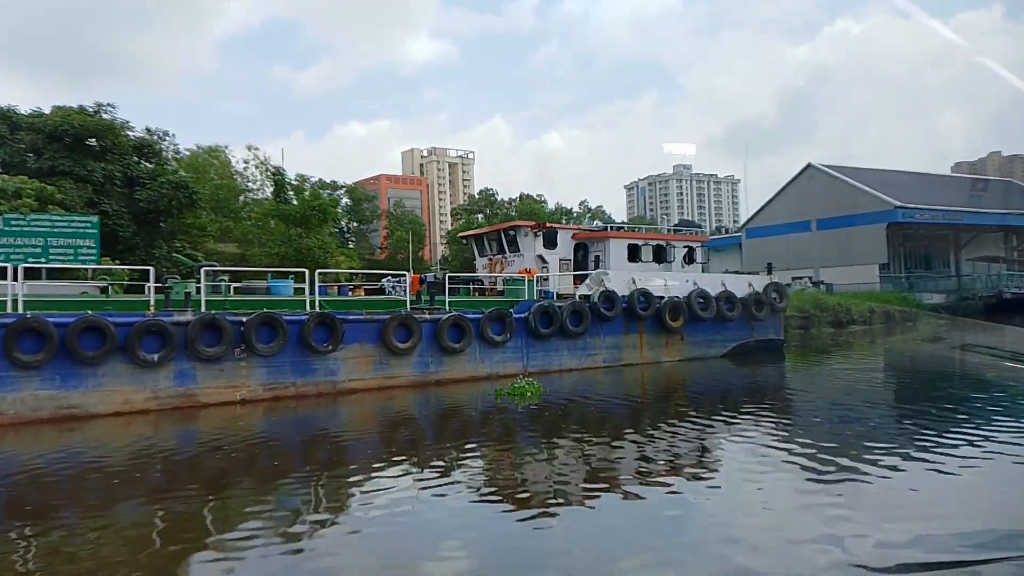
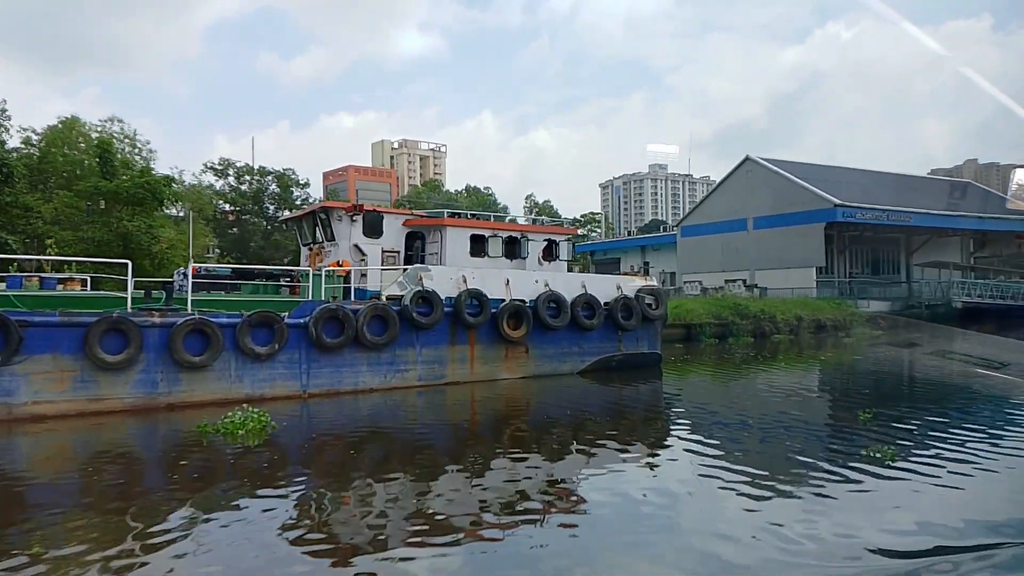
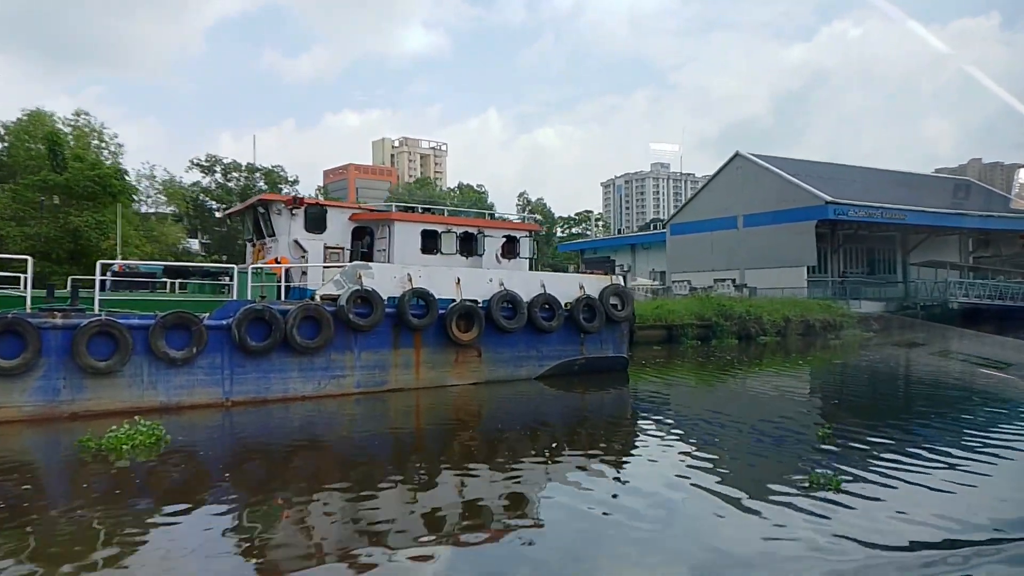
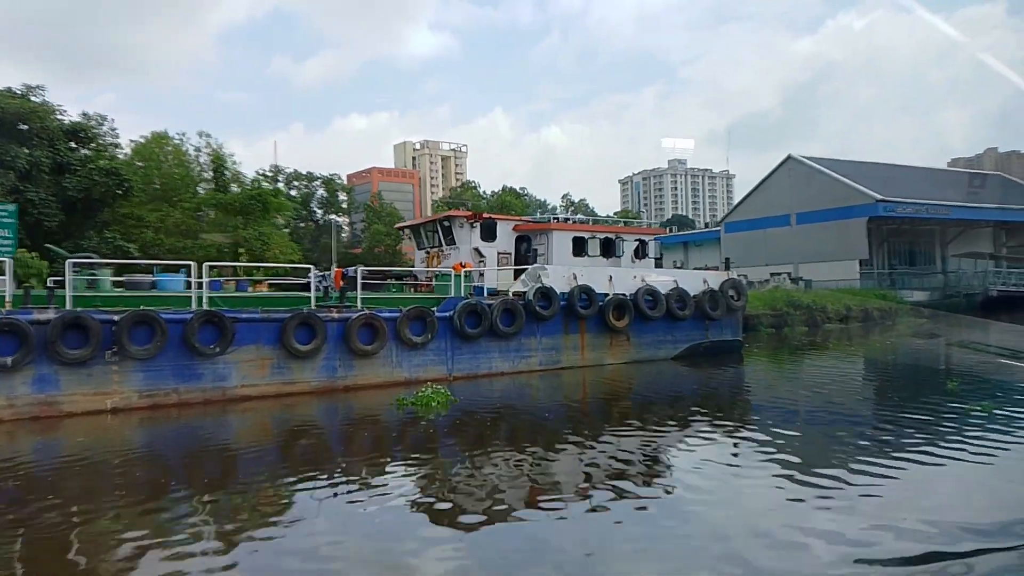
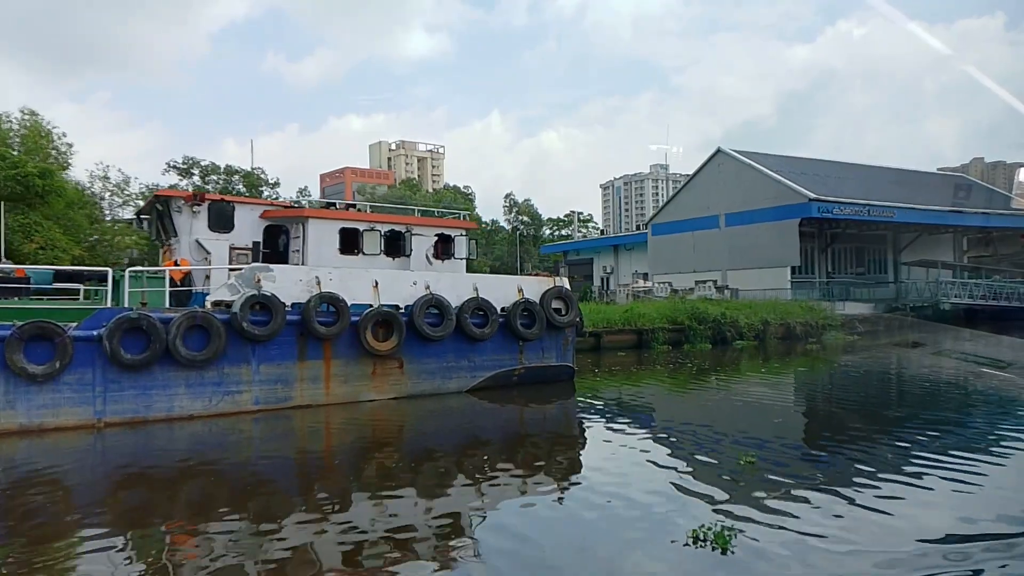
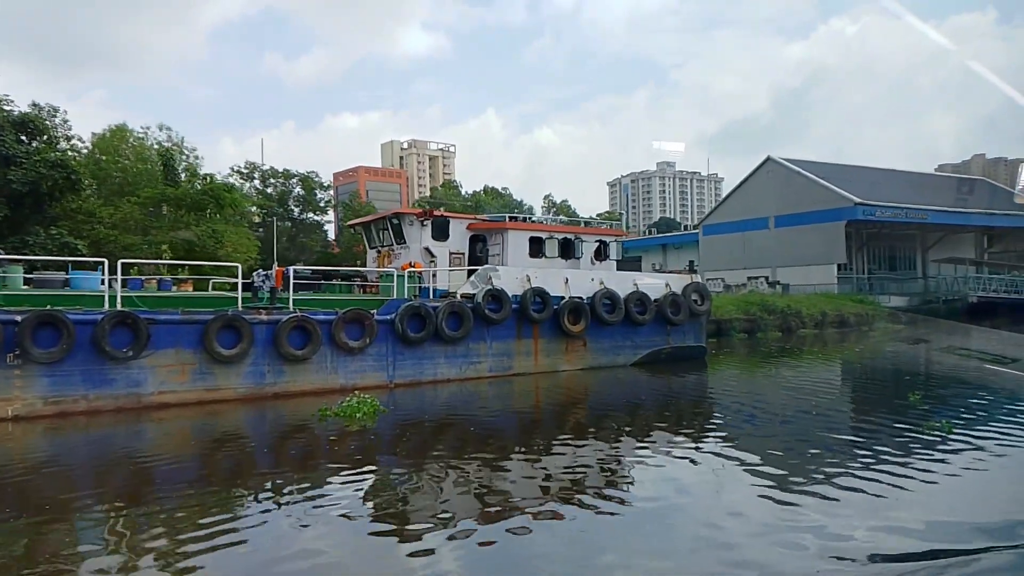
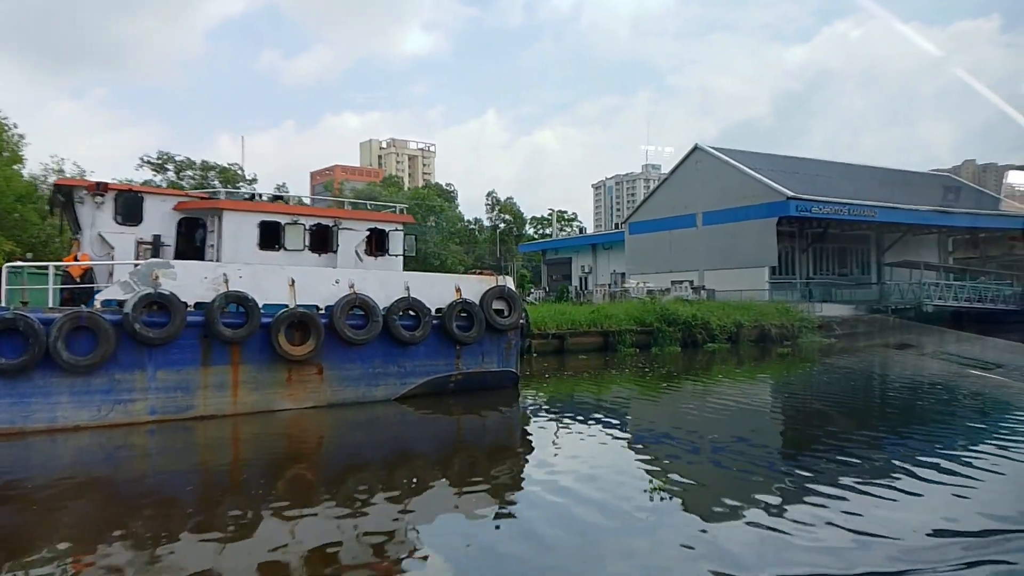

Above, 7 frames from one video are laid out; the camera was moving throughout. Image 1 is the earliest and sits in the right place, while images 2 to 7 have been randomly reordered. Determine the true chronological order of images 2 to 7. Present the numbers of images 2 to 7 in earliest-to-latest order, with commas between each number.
4, 6, 2, 3, 5, 7
